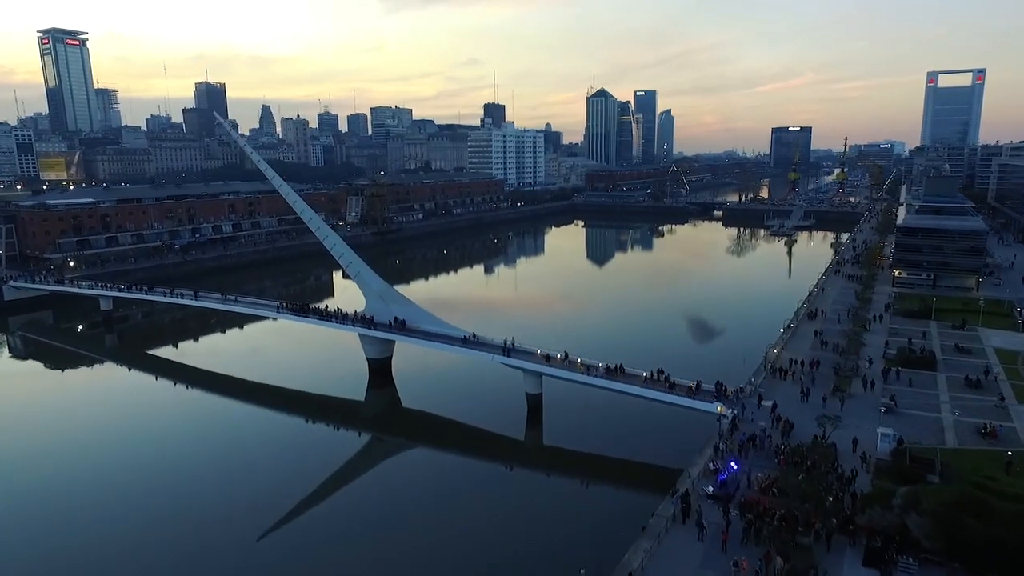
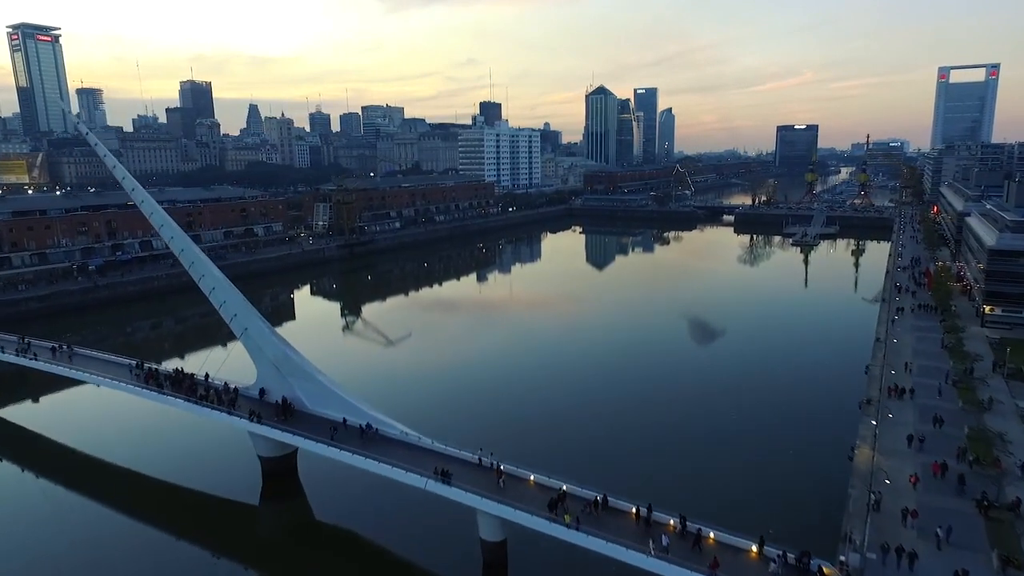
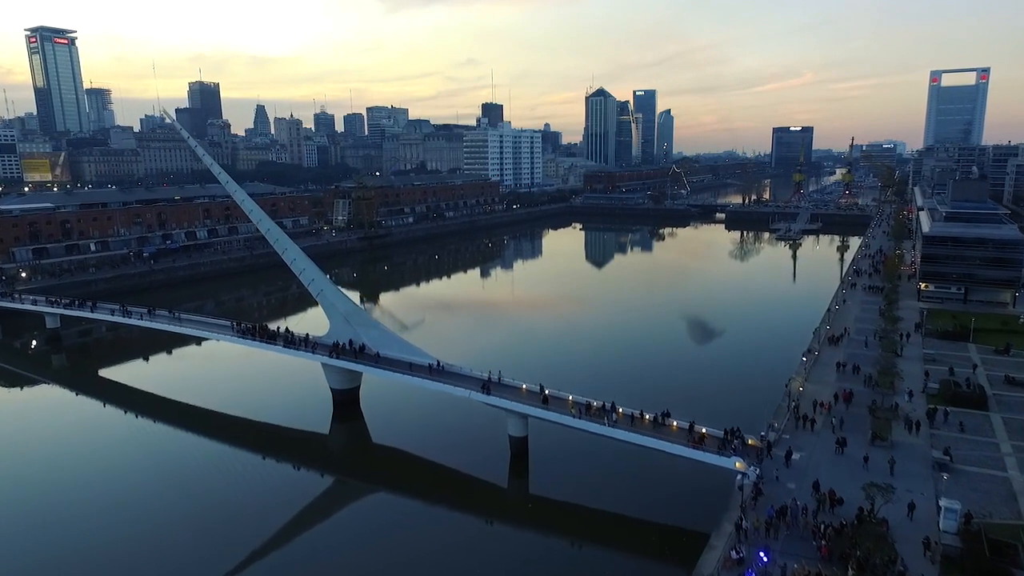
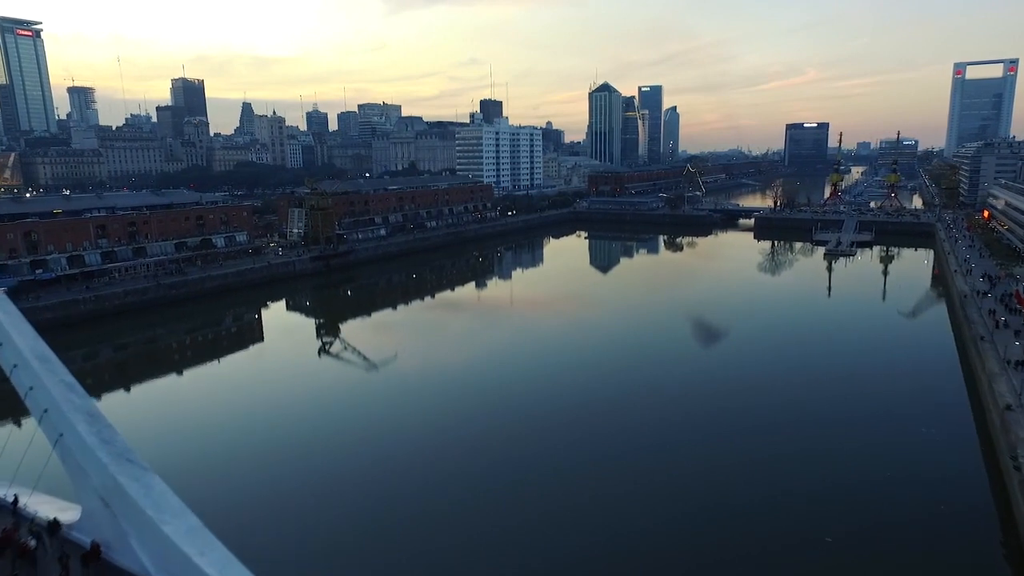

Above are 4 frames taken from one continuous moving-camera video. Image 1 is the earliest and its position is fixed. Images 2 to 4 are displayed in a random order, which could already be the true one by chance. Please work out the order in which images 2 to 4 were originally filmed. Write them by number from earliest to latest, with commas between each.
3, 2, 4
